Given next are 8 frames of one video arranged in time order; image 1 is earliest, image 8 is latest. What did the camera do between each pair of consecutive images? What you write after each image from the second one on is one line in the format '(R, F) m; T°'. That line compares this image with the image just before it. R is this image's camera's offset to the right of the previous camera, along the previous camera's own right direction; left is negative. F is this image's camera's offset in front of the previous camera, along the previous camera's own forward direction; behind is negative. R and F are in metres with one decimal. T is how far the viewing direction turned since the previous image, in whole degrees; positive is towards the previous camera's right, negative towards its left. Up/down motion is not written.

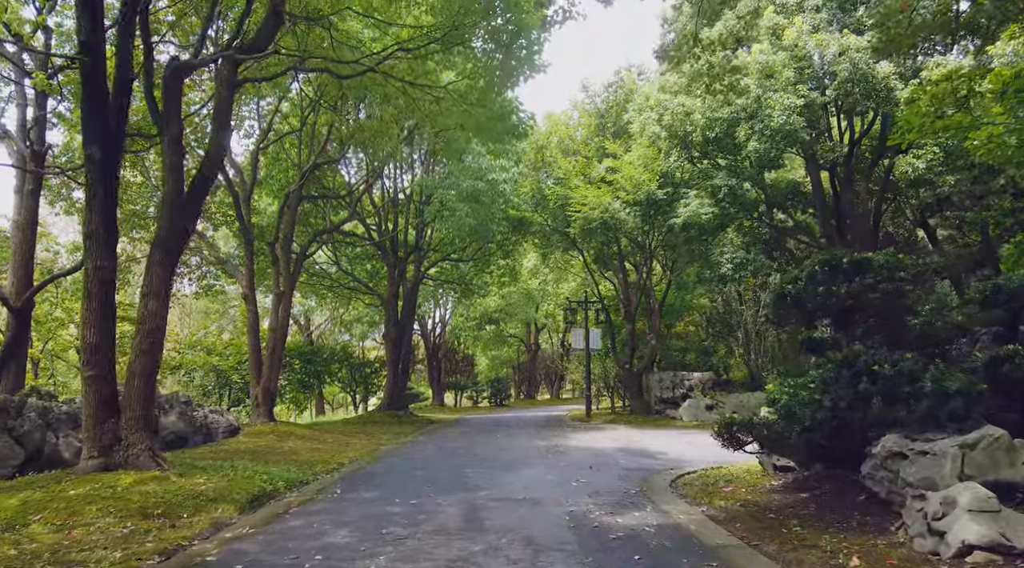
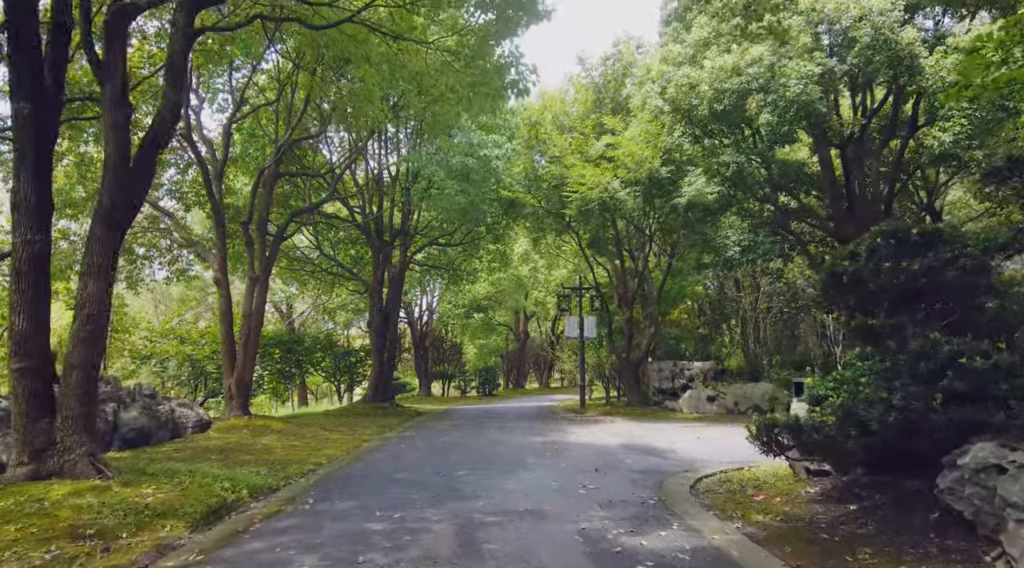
(-0.1, +1.1) m; +1°
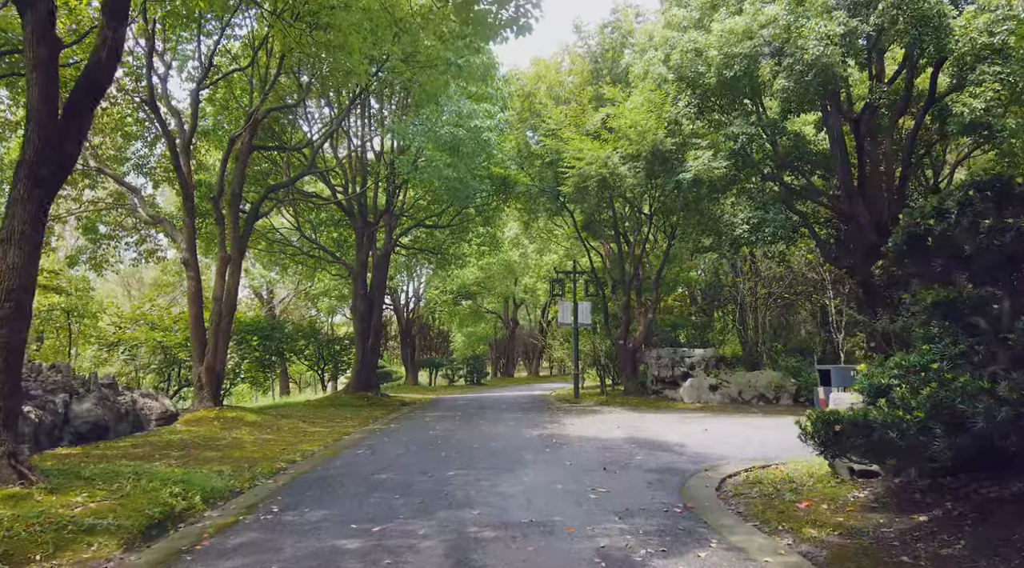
(-0.1, +1.1) m; +1°
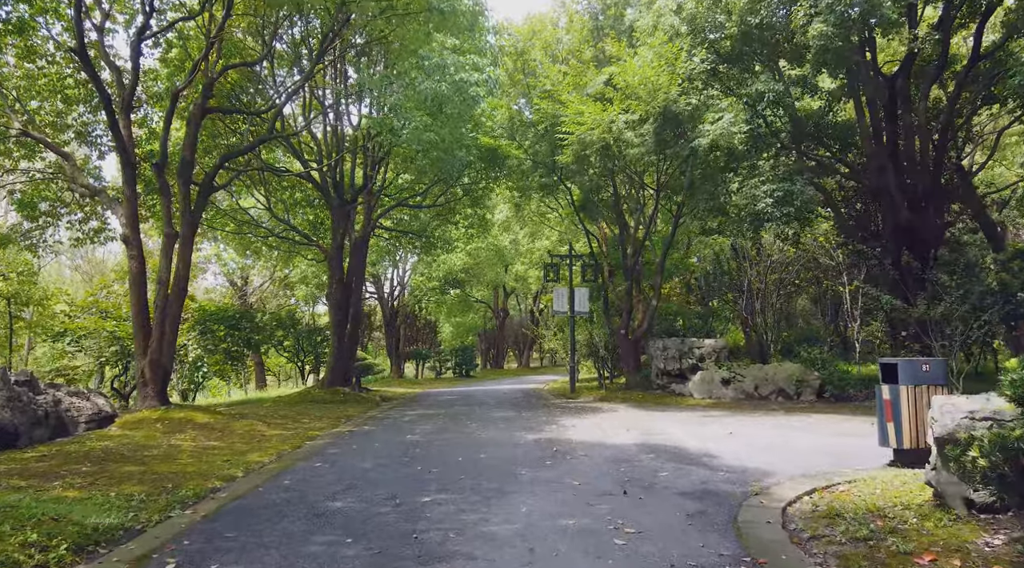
(0.0, +1.9) m; +1°
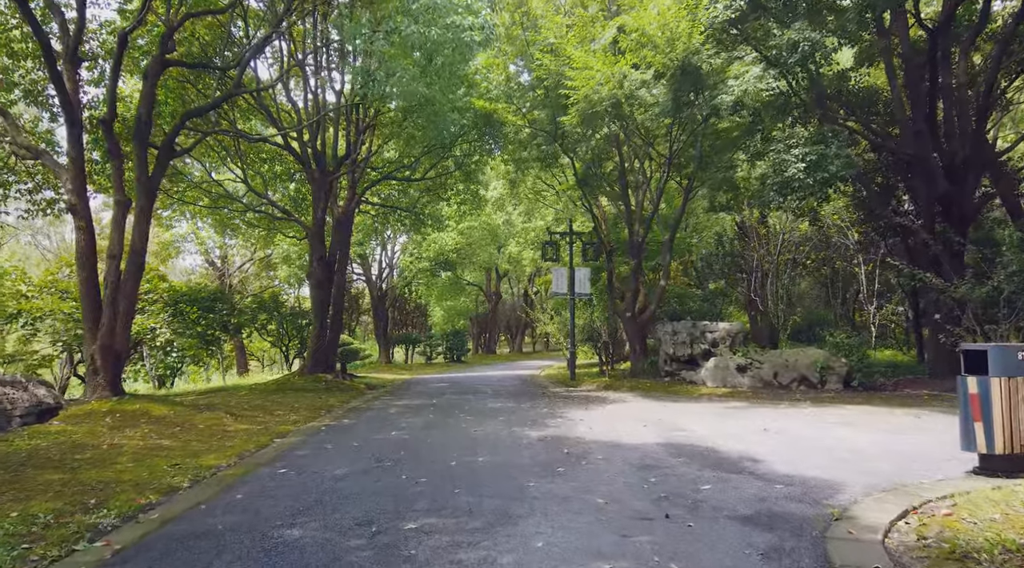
(-0.1, +1.5) m; +1°
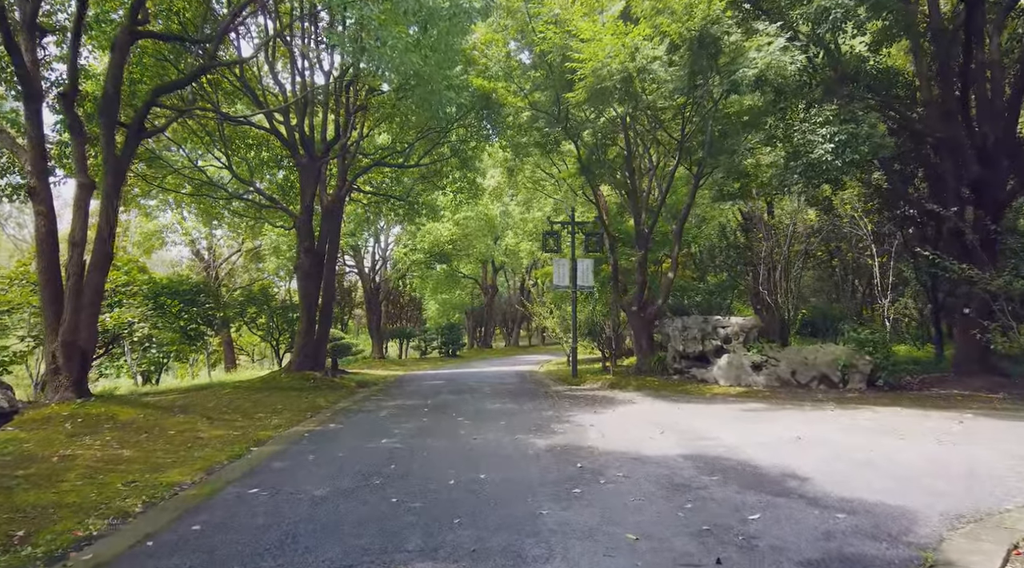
(-0.1, +1.0) m; 0°
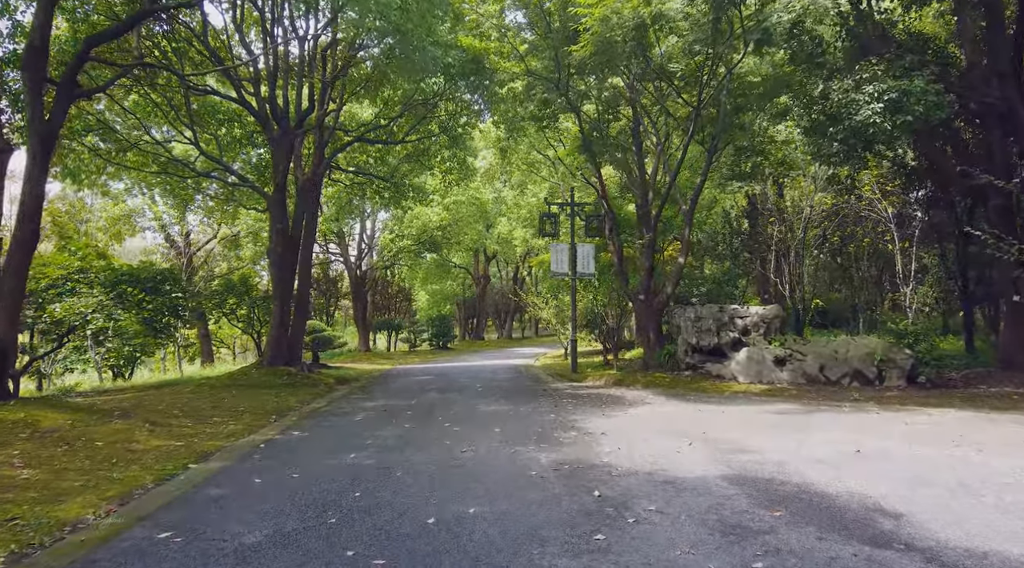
(0.0, +1.6) m; +1°
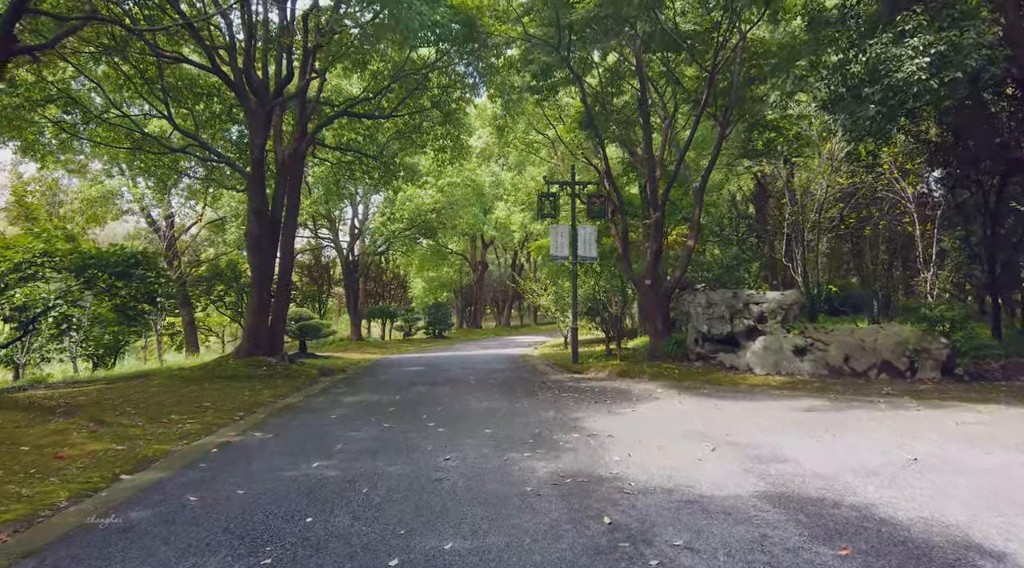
(+0.1, +1.1) m; 0°
